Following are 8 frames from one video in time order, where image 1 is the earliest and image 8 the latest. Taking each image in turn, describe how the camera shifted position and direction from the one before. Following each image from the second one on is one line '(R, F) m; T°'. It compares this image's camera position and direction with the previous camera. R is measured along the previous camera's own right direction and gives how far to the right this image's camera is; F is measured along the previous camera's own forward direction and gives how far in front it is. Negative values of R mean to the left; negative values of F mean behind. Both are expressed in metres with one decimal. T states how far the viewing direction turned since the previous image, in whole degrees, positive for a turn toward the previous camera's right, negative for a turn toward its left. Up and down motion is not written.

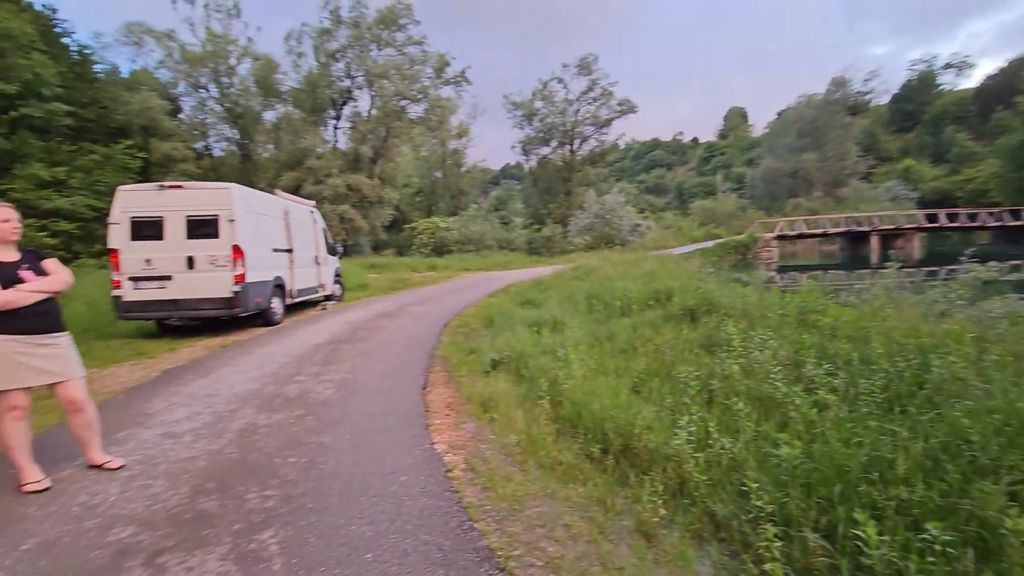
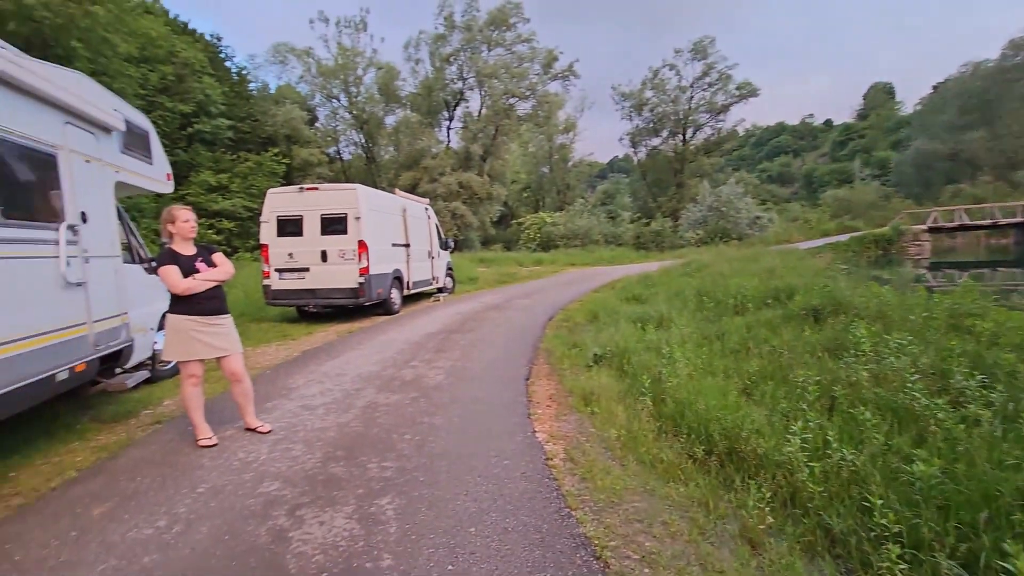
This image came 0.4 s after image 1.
(0.0, -0.1) m; -12°
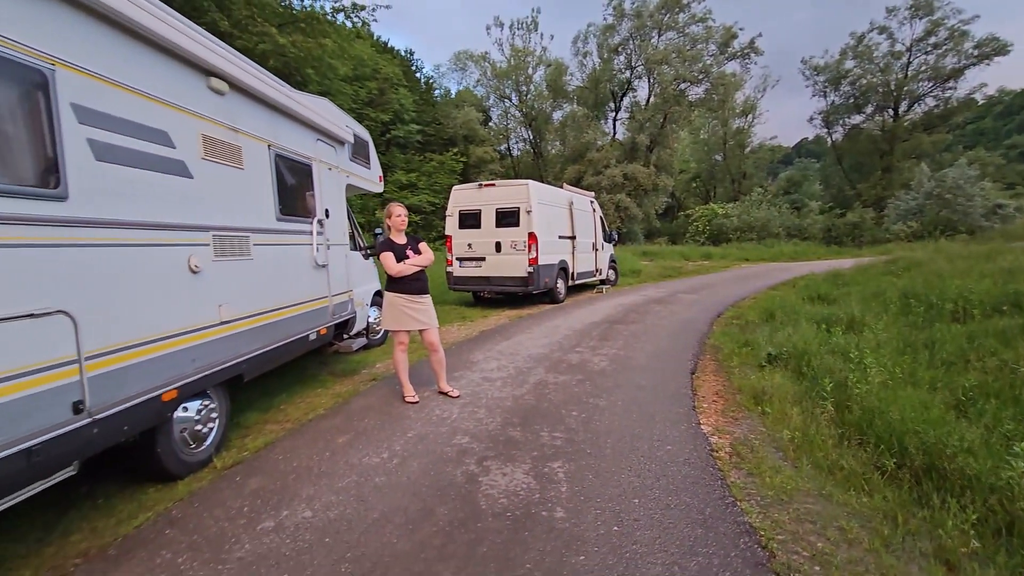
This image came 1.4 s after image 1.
(0.0, -0.3) m; -18°
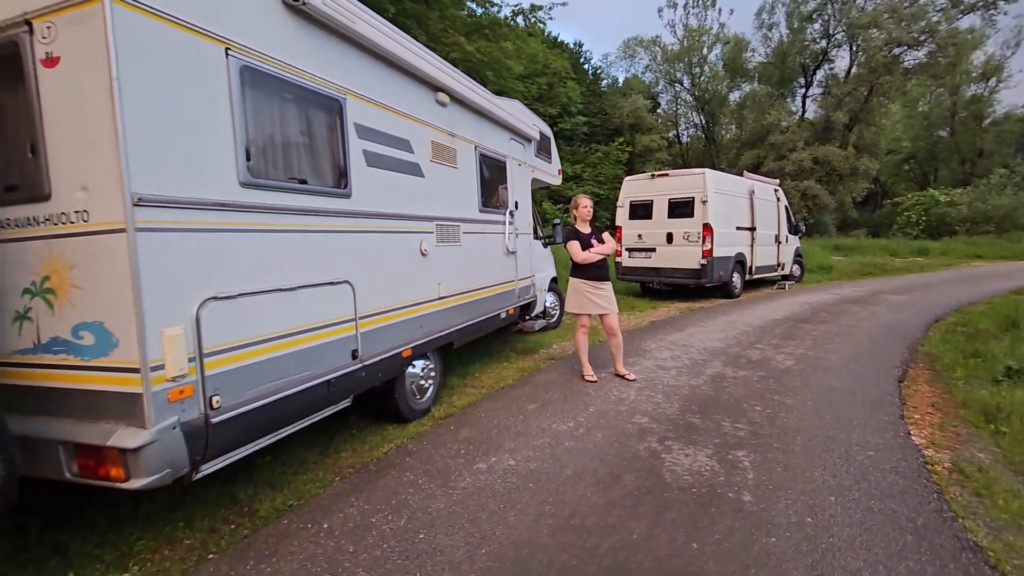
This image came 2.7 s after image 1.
(-0.2, -0.4) m; -18°
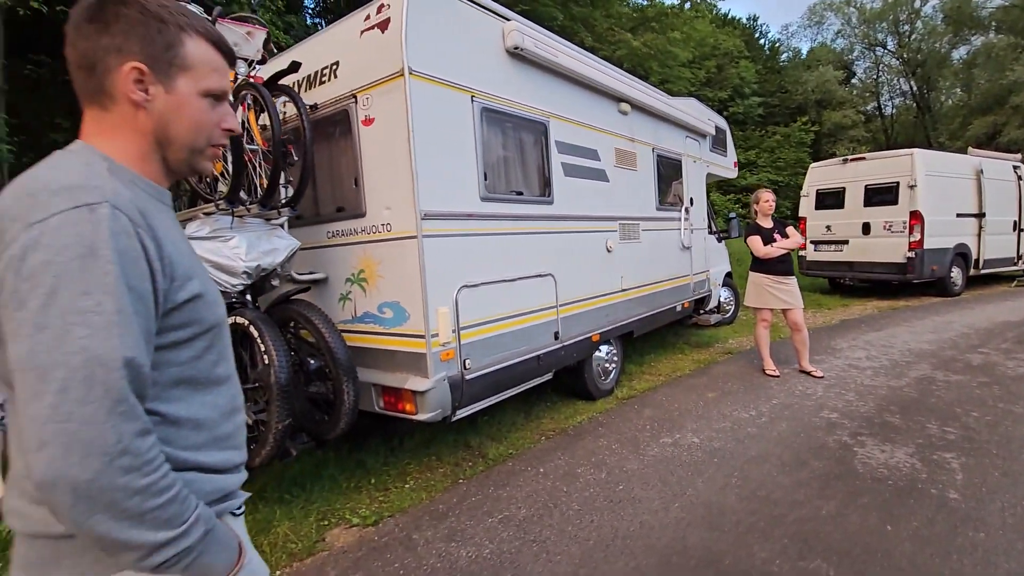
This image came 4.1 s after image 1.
(-0.2, -0.6) m; -18°
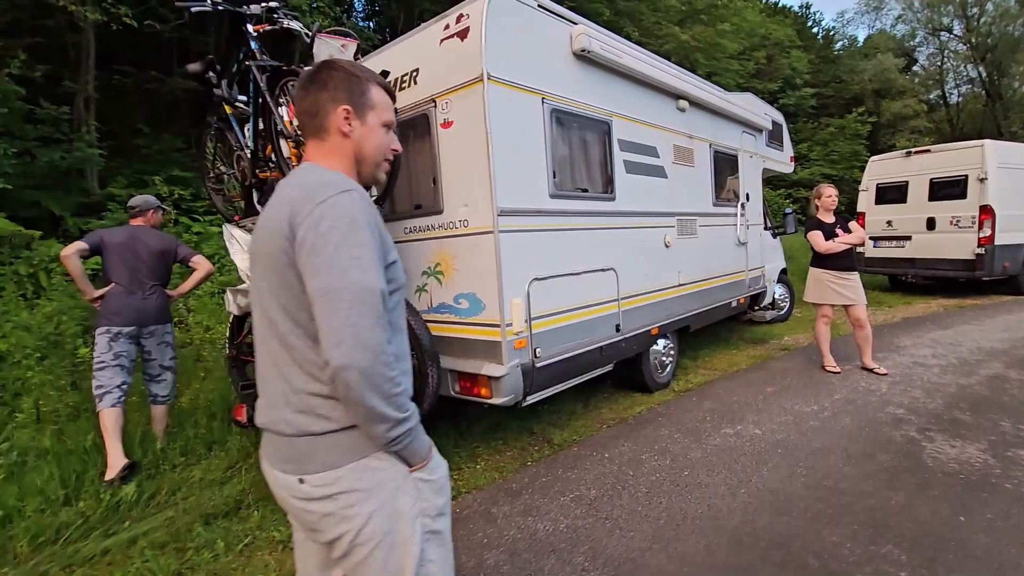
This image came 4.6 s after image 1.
(-0.2, -0.2) m; -4°
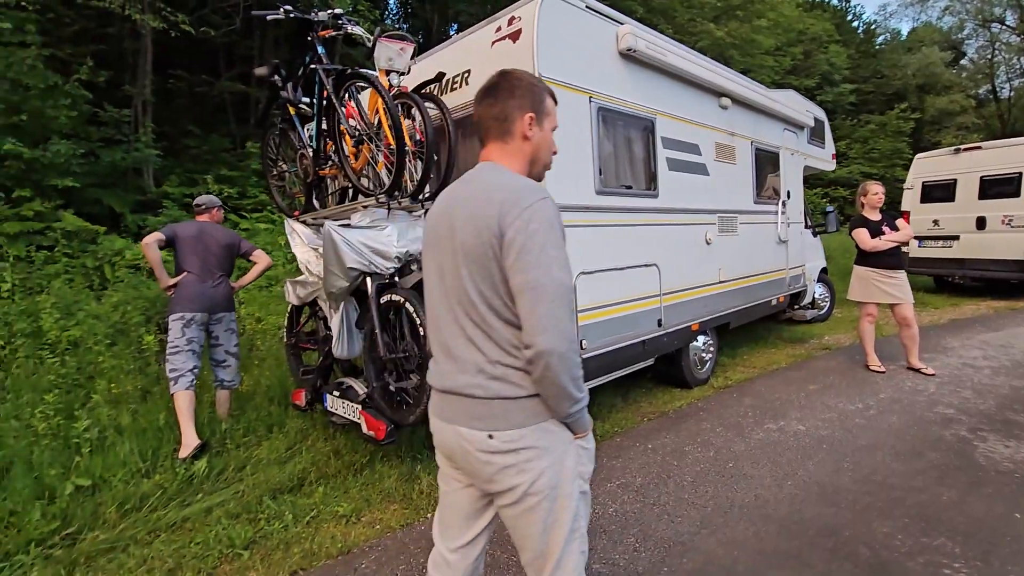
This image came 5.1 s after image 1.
(-0.2, -0.1) m; -3°
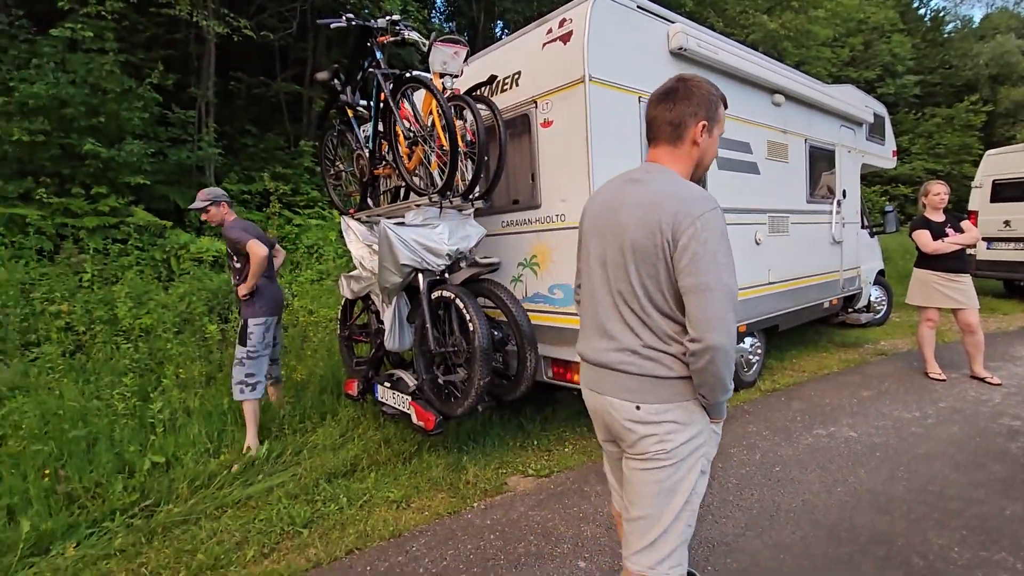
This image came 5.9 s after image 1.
(-0.1, -0.1) m; -4°
